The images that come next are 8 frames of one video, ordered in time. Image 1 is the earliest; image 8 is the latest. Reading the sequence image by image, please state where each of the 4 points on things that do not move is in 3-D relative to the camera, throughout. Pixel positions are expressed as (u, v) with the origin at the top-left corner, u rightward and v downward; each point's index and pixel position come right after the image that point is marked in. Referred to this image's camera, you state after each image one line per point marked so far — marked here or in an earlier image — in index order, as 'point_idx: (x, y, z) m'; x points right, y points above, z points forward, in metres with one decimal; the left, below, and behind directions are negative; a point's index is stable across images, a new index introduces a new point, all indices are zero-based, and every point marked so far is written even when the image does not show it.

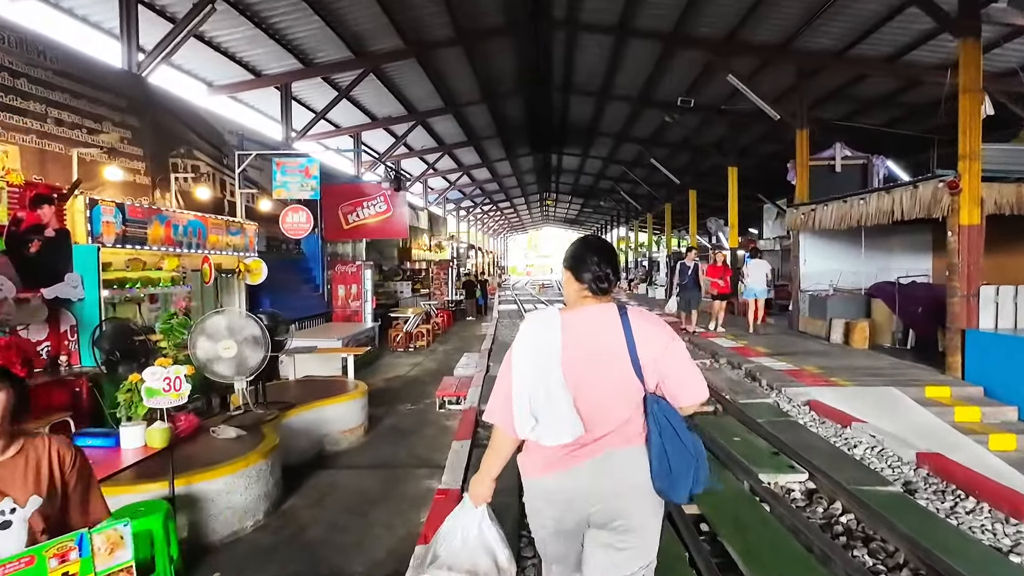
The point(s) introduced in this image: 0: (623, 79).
0: (+2.8, +5.3, +13.7) m
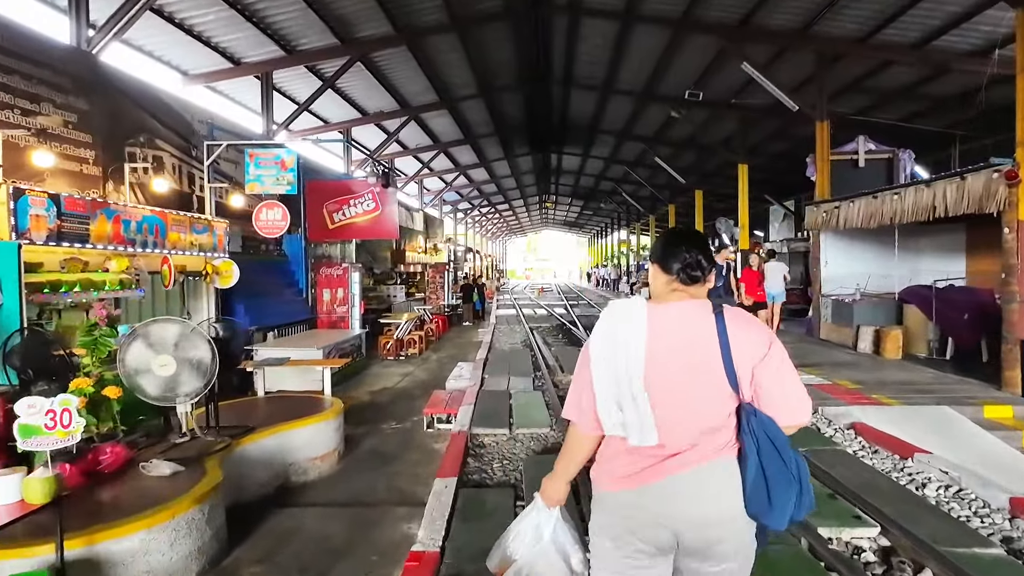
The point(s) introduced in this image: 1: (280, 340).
0: (+2.8, +5.2, +12.9) m
1: (-3.8, -0.9, +8.8) m
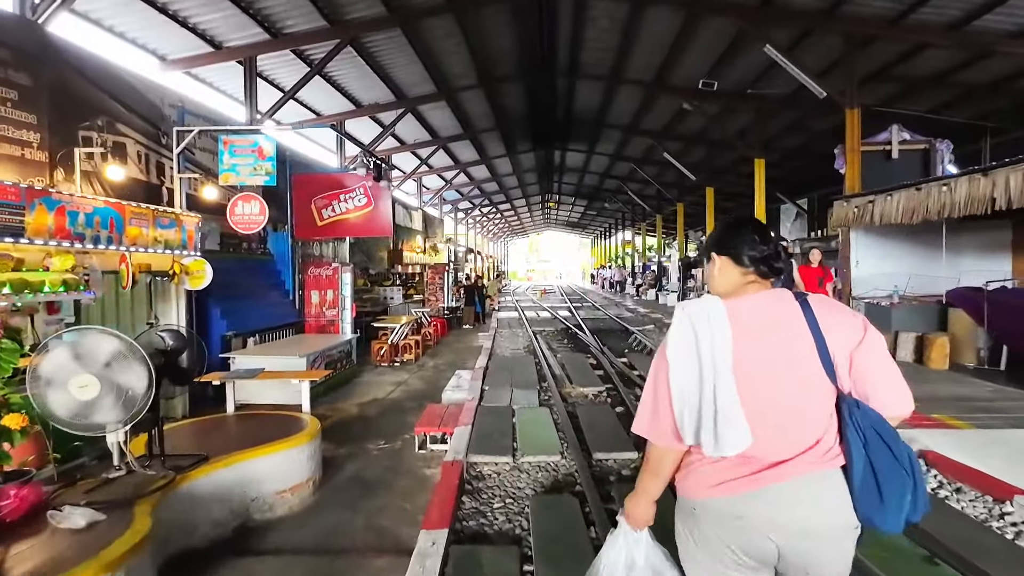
0: (+2.8, +5.1, +12.2) m
1: (-3.7, -0.9, +8.0) m
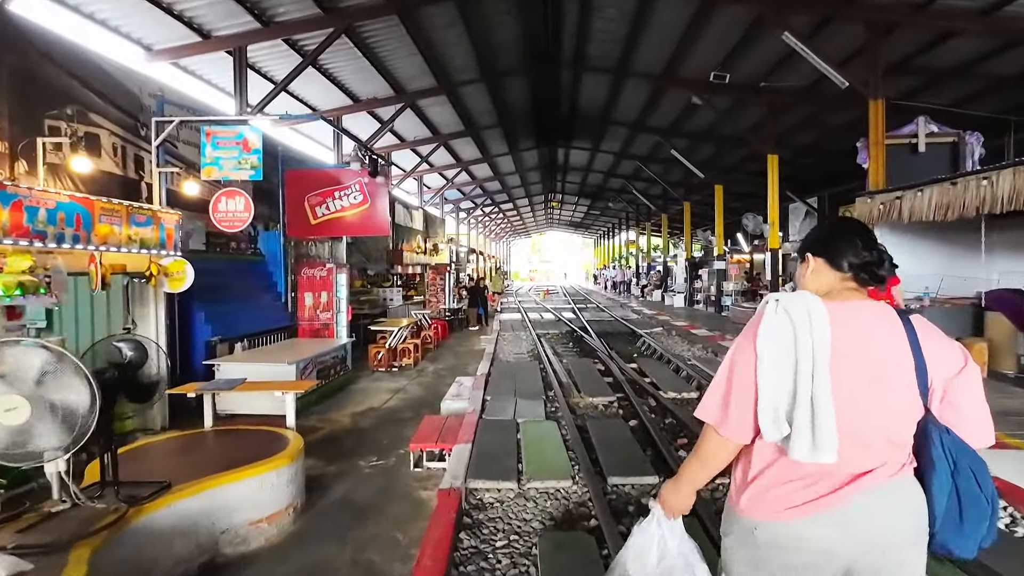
0: (+2.9, +5.1, +11.7) m
1: (-3.7, -0.9, +7.5) m
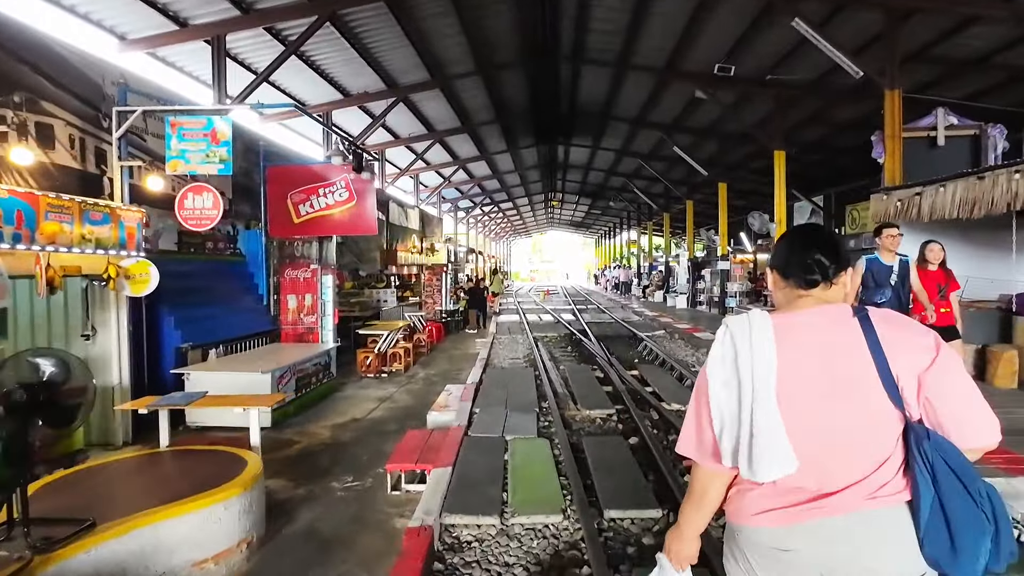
0: (+2.8, +5.1, +11.2) m
1: (-3.8, -1.0, +7.1) m
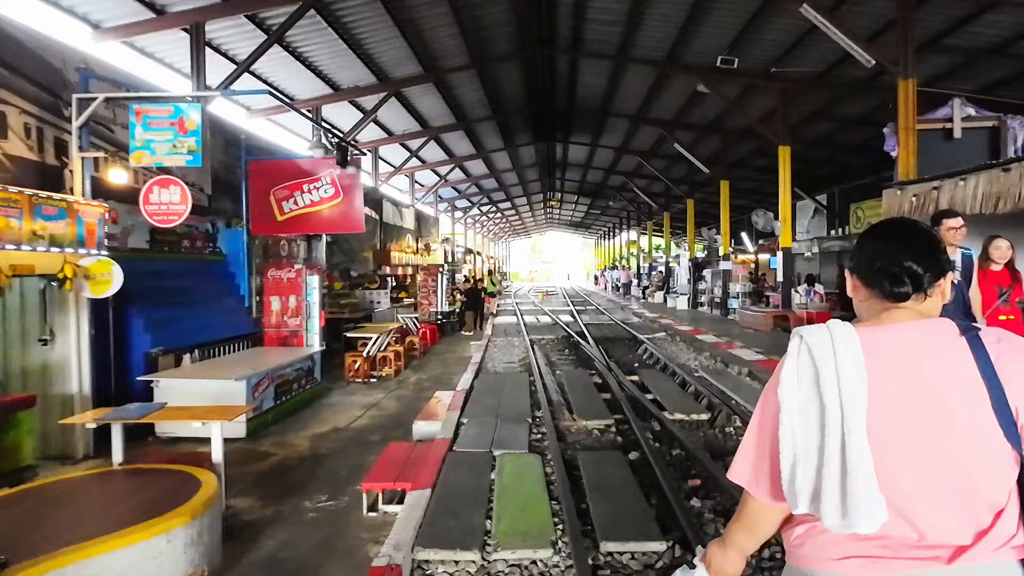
0: (+2.7, +5.0, +10.8) m
1: (-3.9, -1.0, +6.6) m
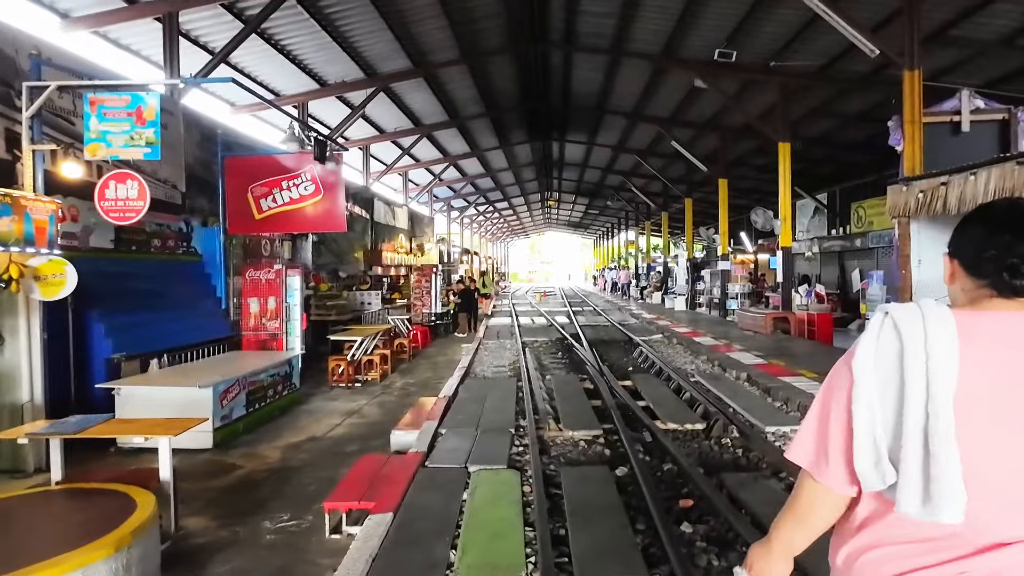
0: (+2.5, +5.0, +10.4) m
1: (-4.0, -1.0, +6.3) m
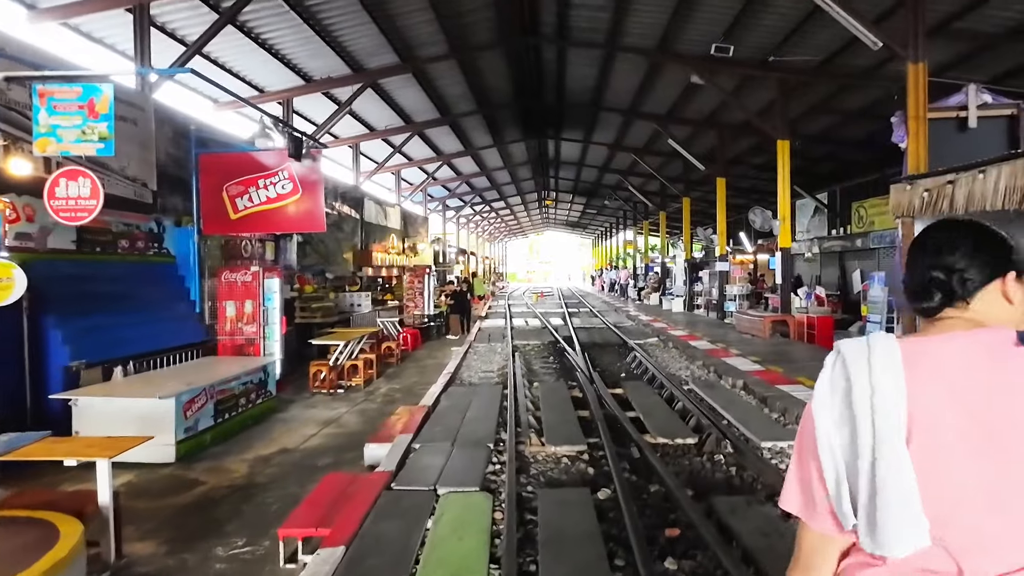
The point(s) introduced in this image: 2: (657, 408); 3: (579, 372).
0: (+2.3, +5.0, +10.1) m
1: (-4.2, -1.0, +6.0) m
2: (+1.6, -1.3, +6.0) m
3: (+1.0, -1.3, +8.1) m
